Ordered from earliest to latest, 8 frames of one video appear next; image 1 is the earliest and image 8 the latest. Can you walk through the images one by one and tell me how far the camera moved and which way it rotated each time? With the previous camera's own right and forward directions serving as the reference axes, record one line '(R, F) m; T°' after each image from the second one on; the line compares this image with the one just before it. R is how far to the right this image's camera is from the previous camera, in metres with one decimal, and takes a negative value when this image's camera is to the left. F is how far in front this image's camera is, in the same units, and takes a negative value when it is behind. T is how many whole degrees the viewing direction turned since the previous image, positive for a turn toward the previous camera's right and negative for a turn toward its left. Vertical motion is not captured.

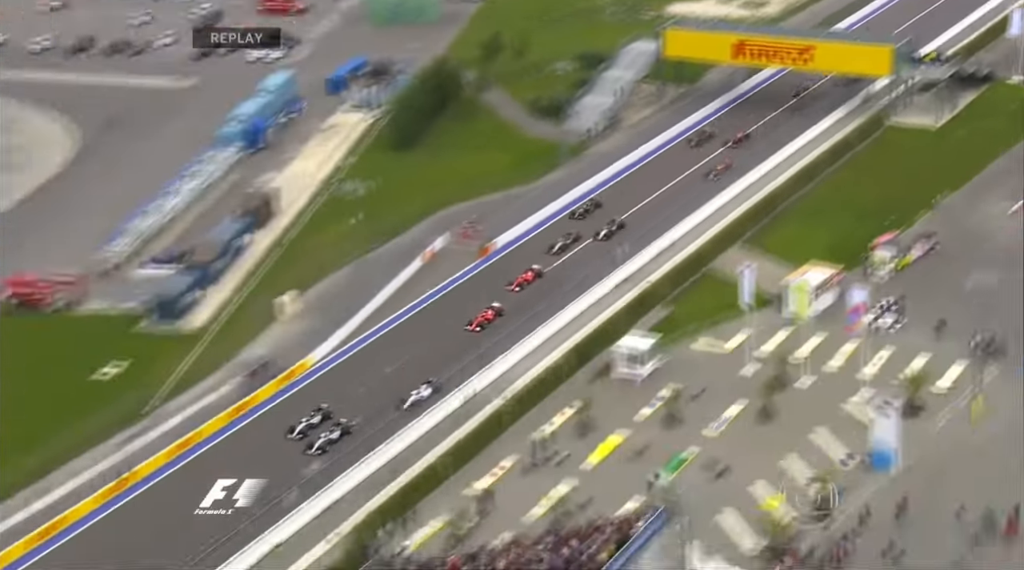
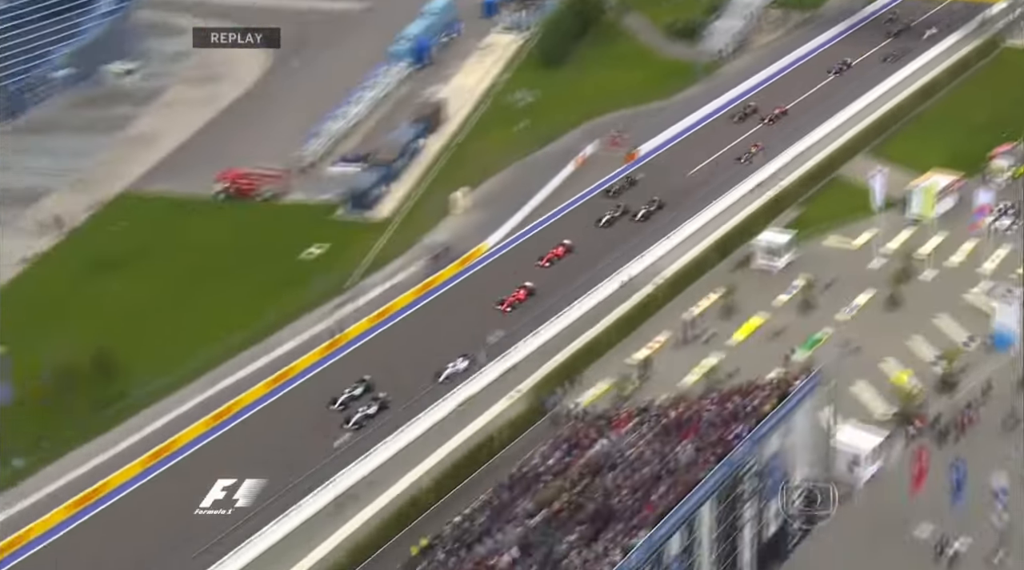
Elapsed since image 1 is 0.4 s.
(-2.3, -3.2) m; -3°
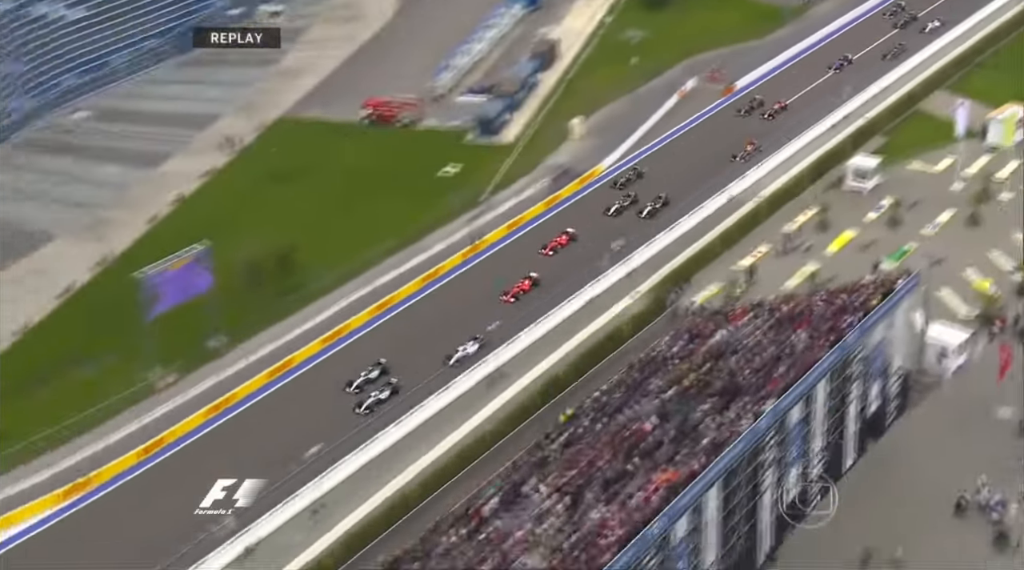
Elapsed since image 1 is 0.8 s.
(-2.2, -3.1) m; -2°
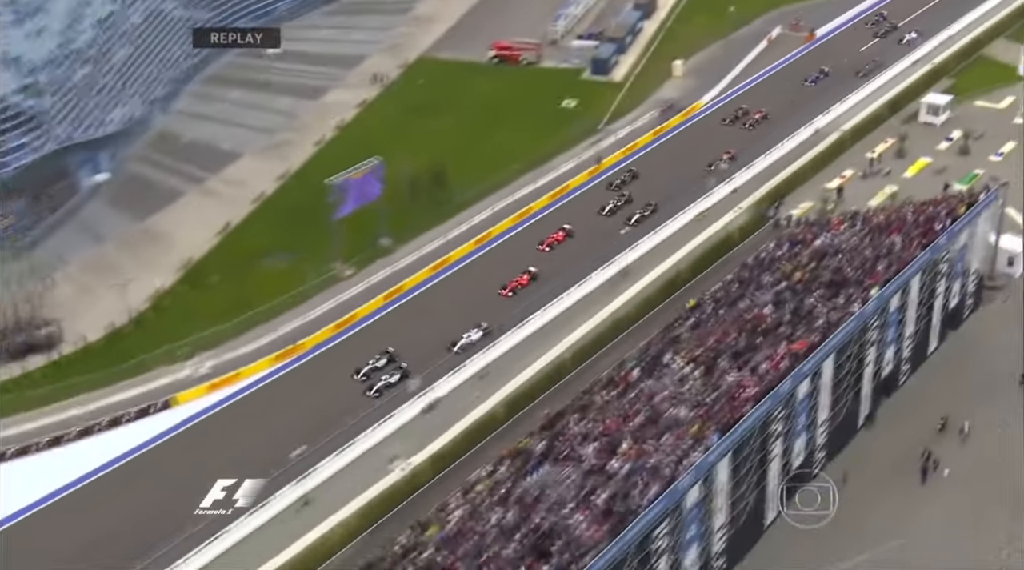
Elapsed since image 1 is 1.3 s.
(-2.7, -4.1) m; -1°
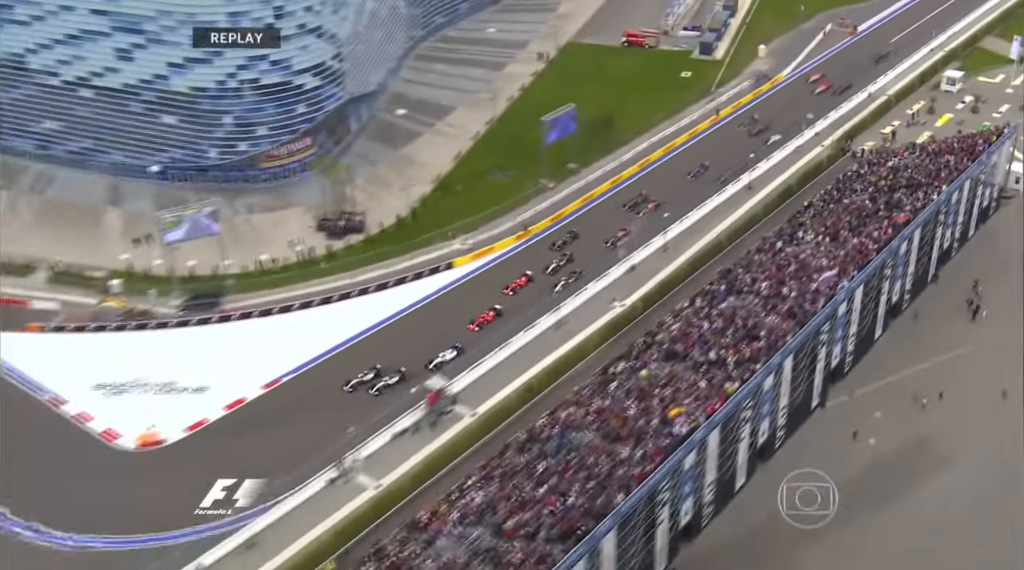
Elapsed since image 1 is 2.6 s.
(-7.9, -10.6) m; +3°
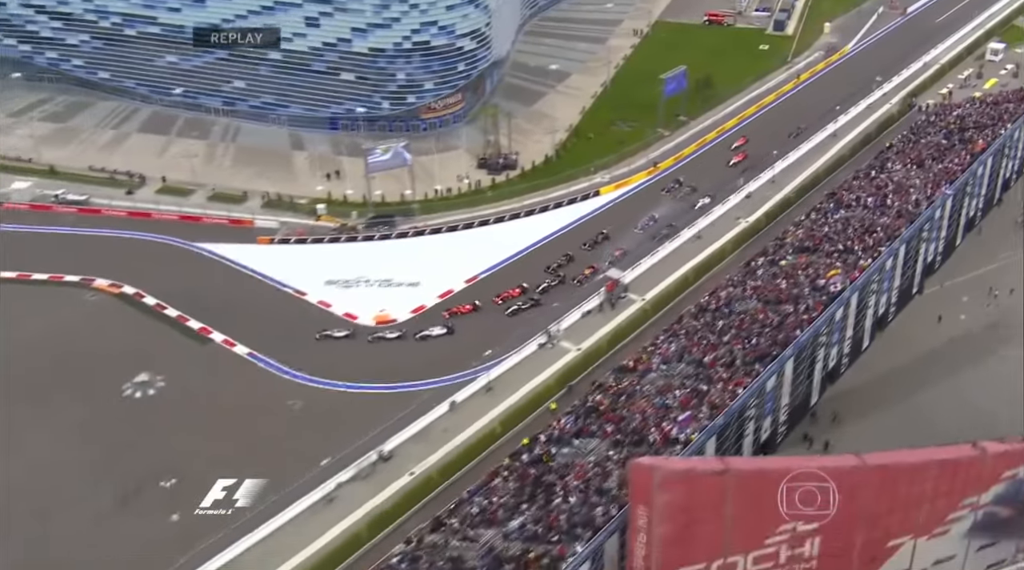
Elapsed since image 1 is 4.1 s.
(-6.3, -7.2) m; +1°
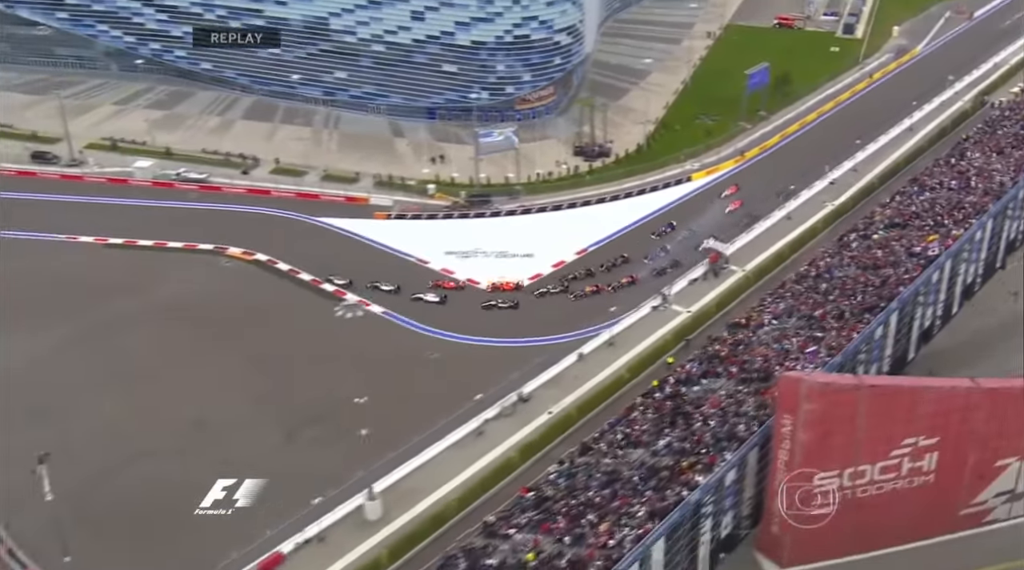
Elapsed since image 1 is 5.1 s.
(-3.5, -2.8) m; -1°
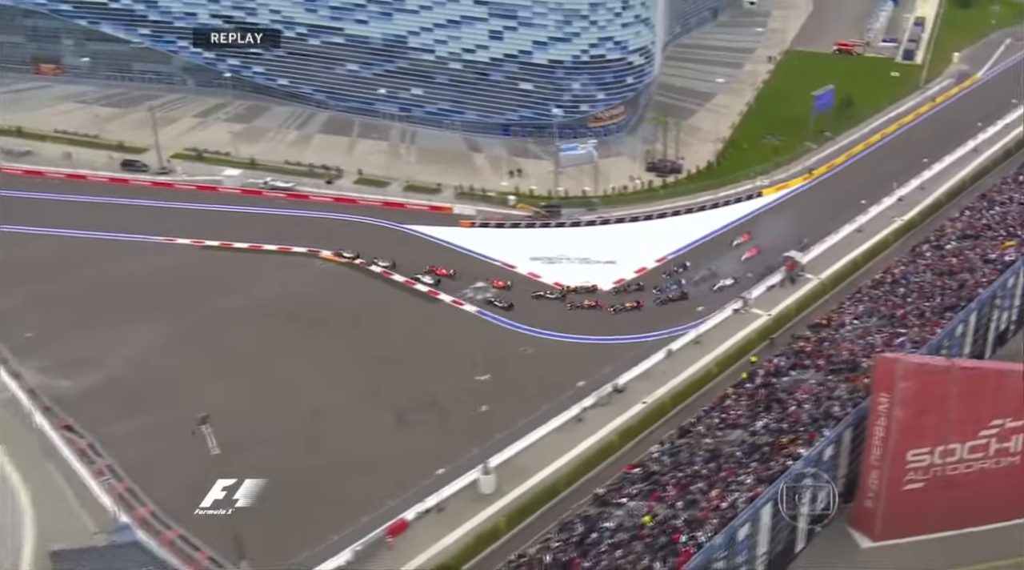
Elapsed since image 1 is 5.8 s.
(-2.5, -1.6) m; -1°
